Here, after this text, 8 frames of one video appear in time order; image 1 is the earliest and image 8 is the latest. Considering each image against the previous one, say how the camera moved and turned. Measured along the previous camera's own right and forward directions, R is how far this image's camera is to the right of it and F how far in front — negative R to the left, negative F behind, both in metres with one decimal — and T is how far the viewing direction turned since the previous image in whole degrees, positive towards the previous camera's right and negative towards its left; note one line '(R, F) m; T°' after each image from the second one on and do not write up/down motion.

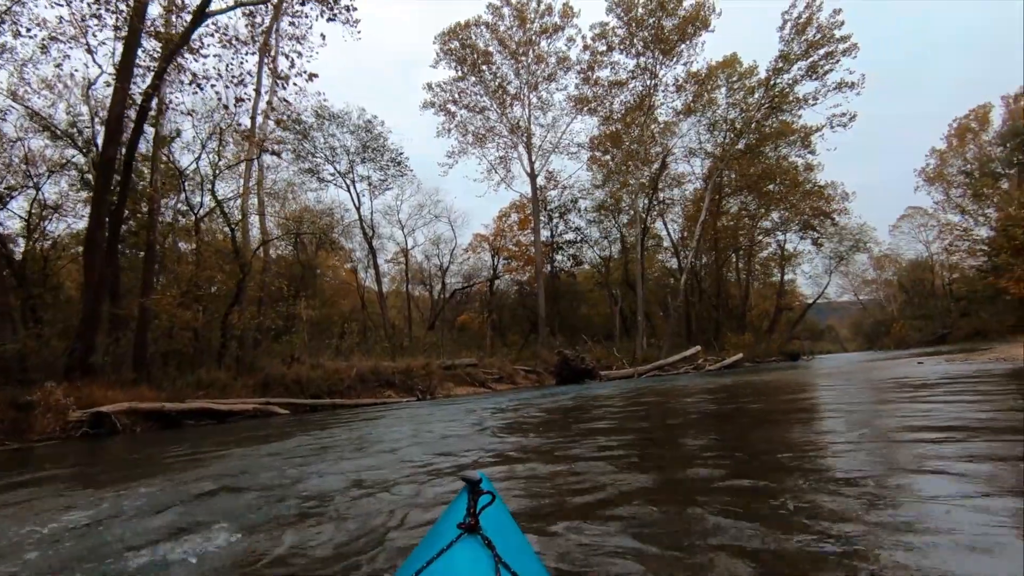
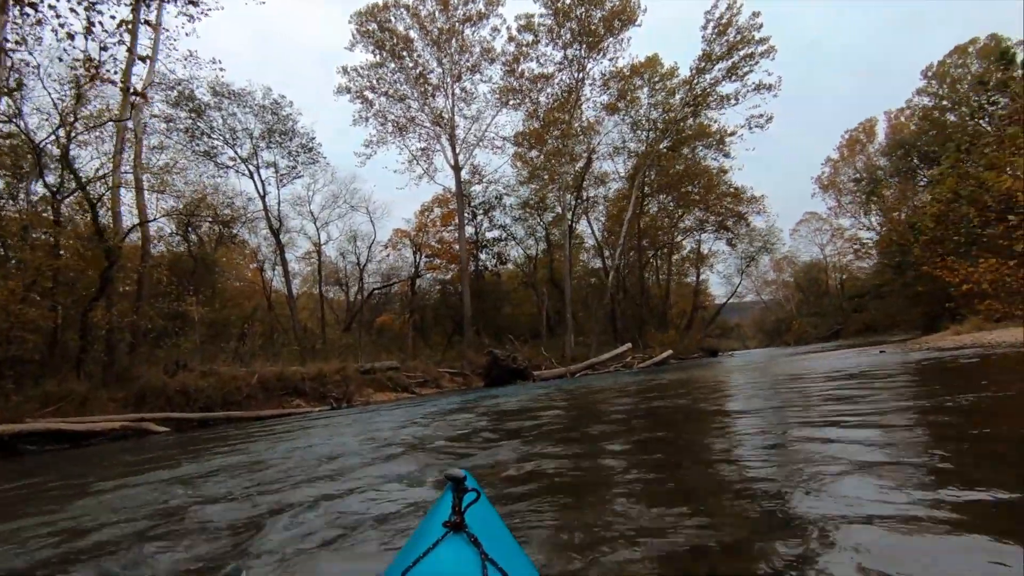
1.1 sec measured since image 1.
(-0.2, +1.3) m; +8°
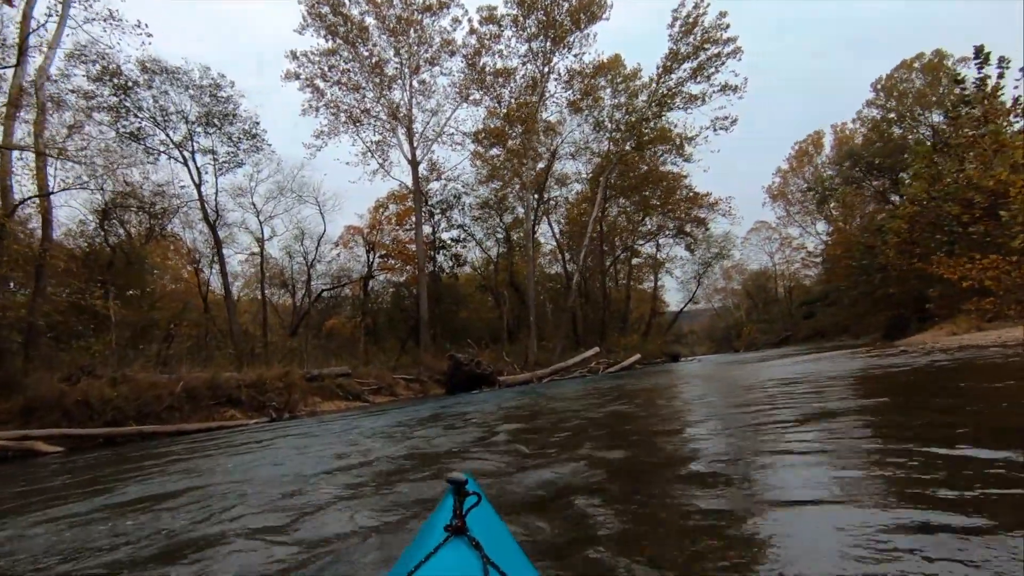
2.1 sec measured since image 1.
(-0.3, +1.3) m; +5°
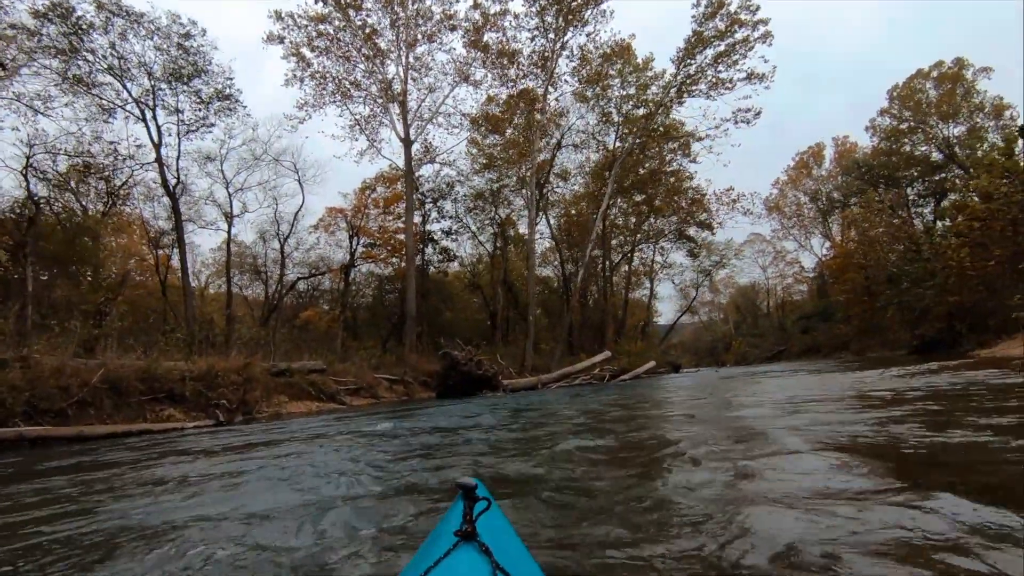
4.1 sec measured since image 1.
(-0.7, +2.4) m; +2°
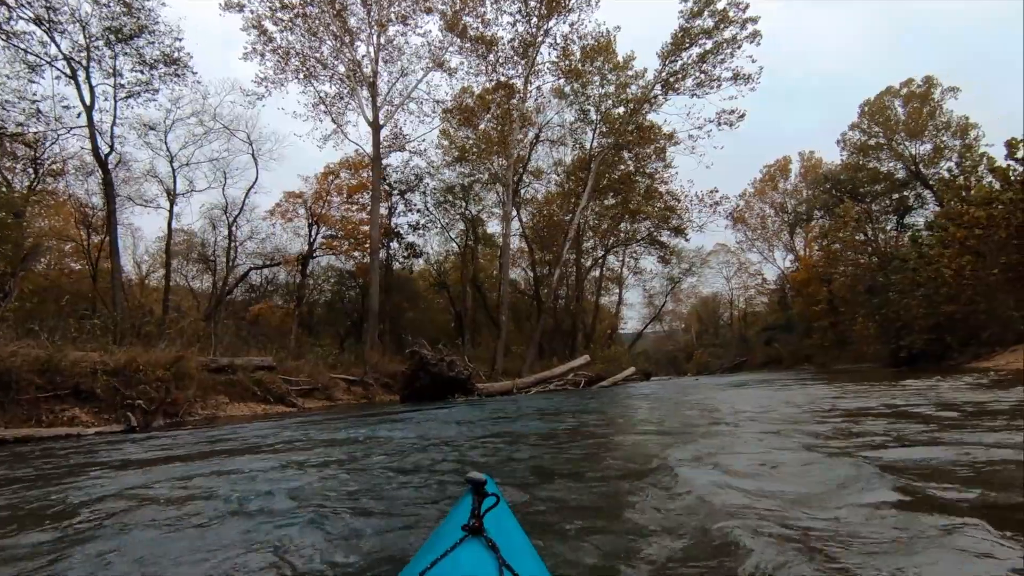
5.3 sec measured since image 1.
(-0.4, +1.4) m; +4°
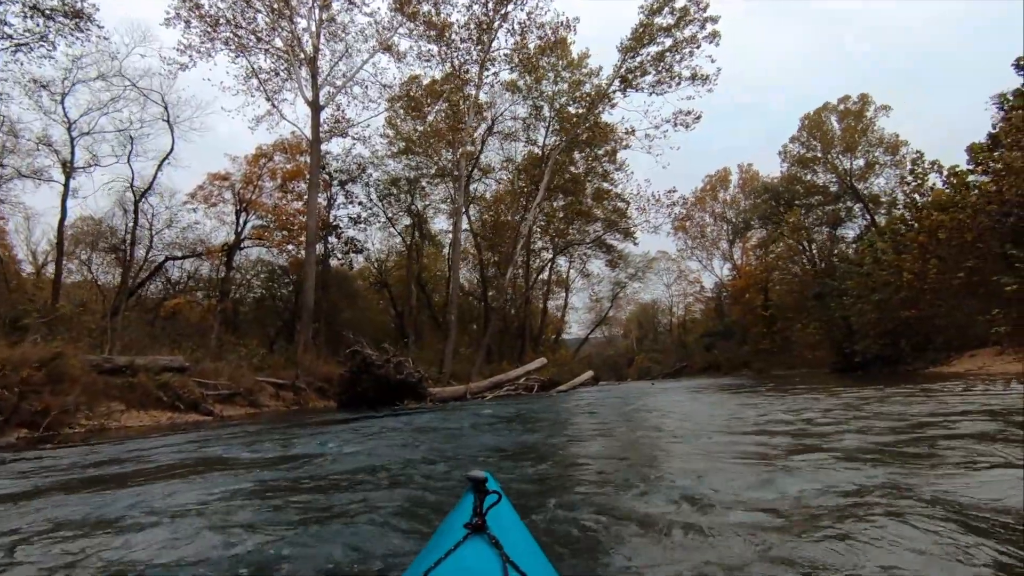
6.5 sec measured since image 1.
(-0.4, +1.3) m; +6°
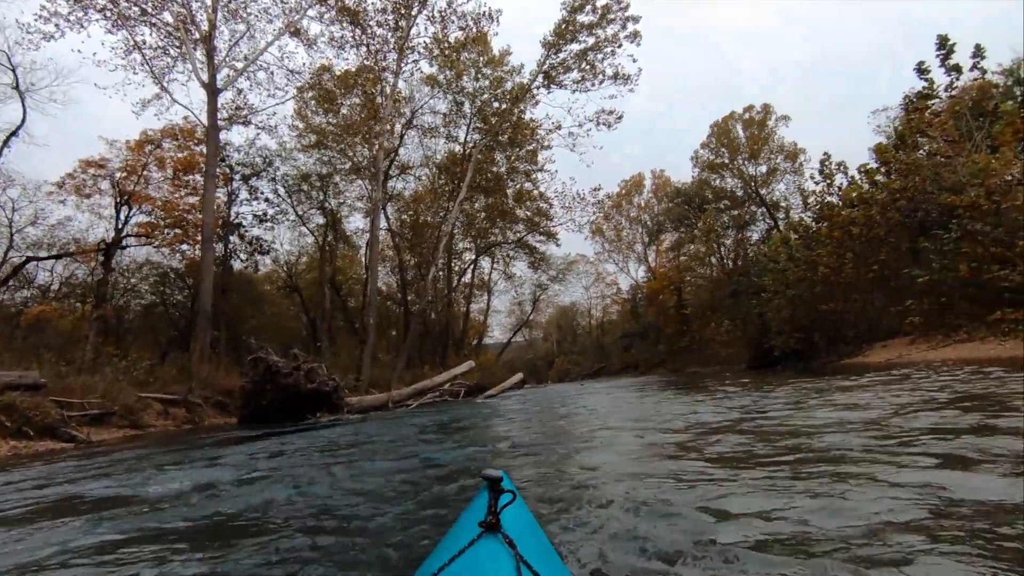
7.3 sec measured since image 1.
(-0.2, +0.9) m; +8°
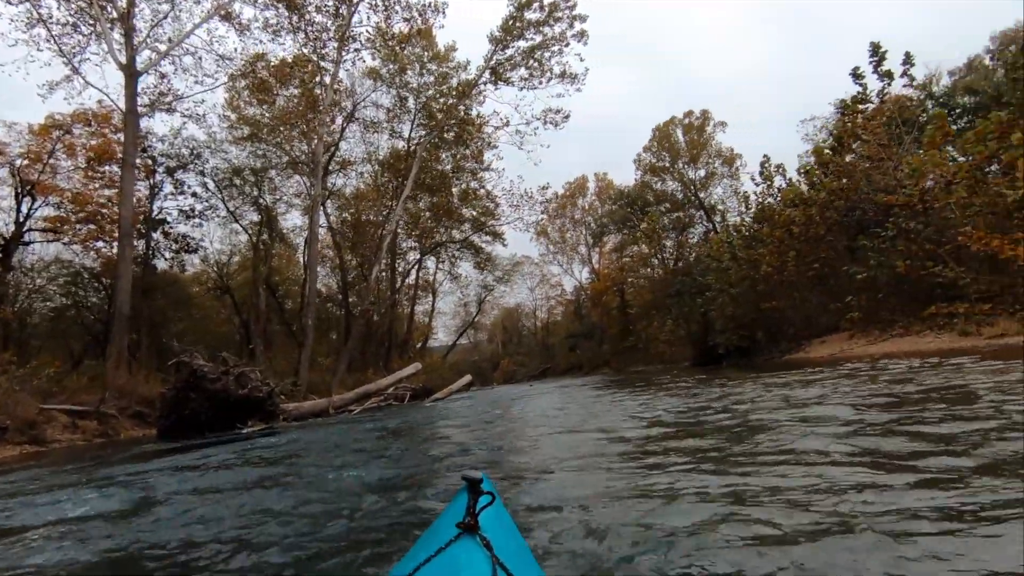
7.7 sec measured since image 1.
(-0.1, +0.5) m; +6°
